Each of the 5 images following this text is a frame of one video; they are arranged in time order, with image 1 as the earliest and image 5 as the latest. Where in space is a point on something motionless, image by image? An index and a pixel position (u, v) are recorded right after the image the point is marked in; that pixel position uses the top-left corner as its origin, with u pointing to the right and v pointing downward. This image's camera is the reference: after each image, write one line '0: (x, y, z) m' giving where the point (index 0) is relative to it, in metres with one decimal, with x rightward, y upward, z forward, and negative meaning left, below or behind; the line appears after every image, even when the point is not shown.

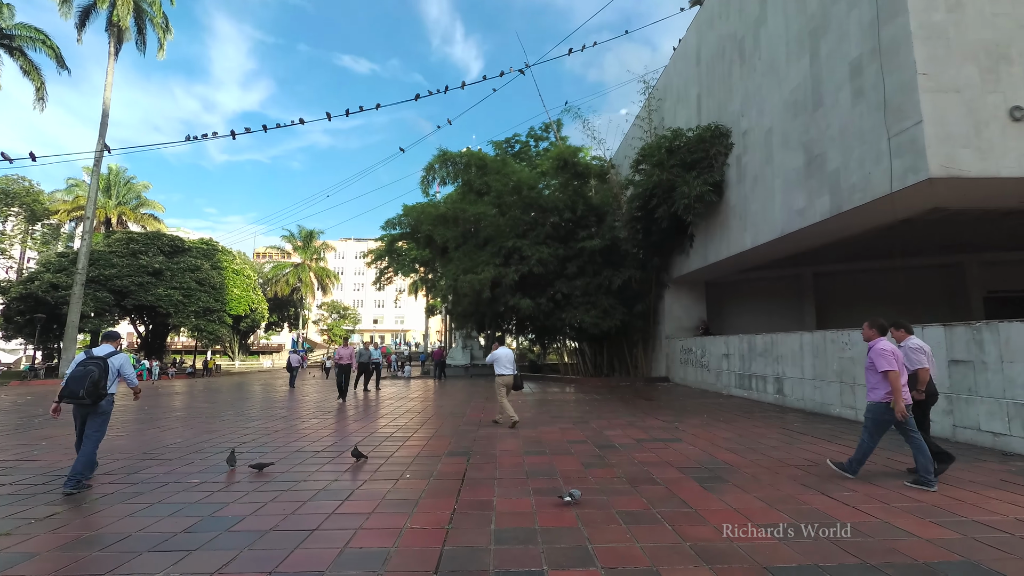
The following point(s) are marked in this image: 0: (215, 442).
0: (-4.2, -2.2, +6.5) m
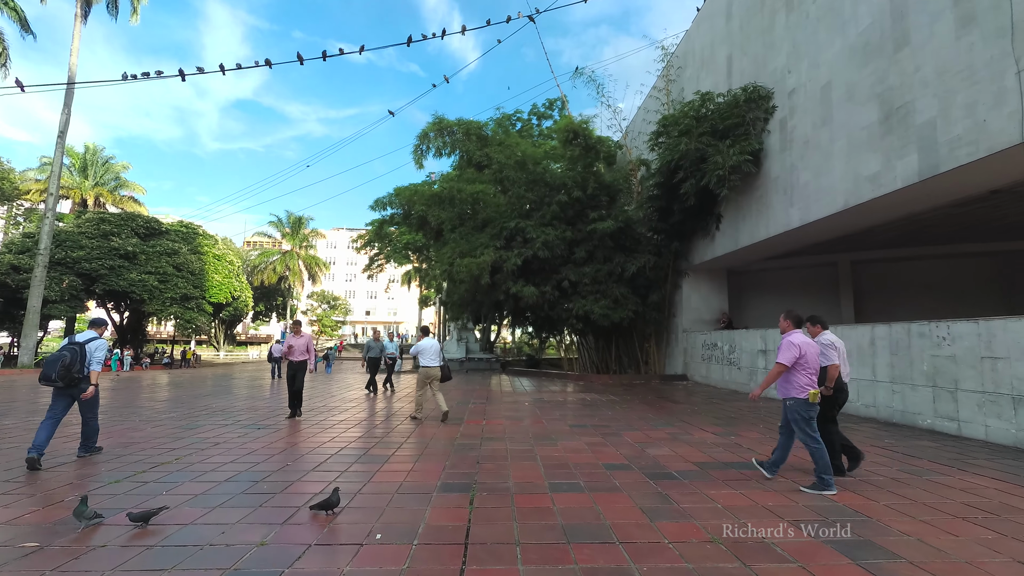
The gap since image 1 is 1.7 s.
0: (-4.0, -1.8, +4.8) m
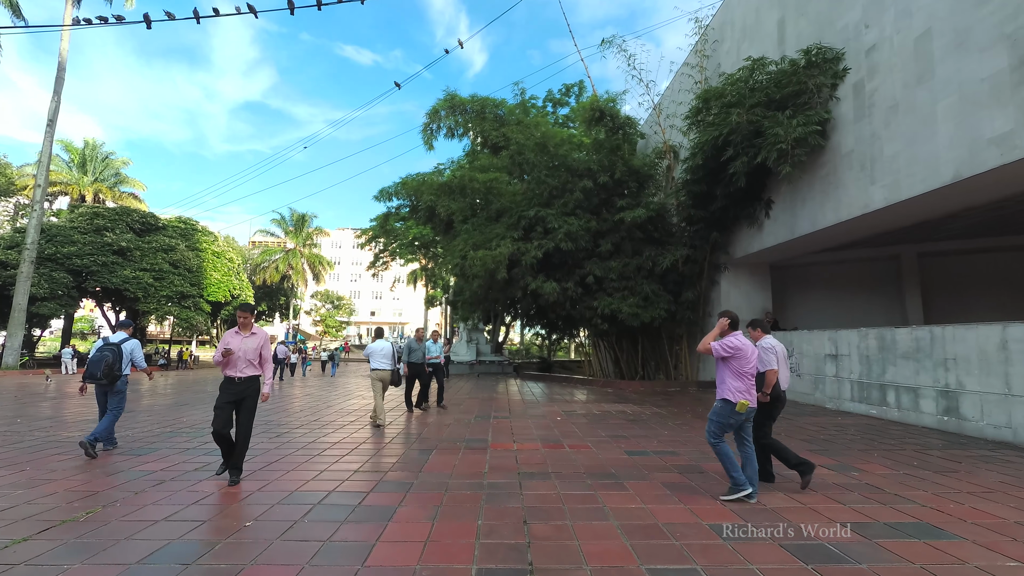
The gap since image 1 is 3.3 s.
0: (-3.6, -1.6, +3.4) m
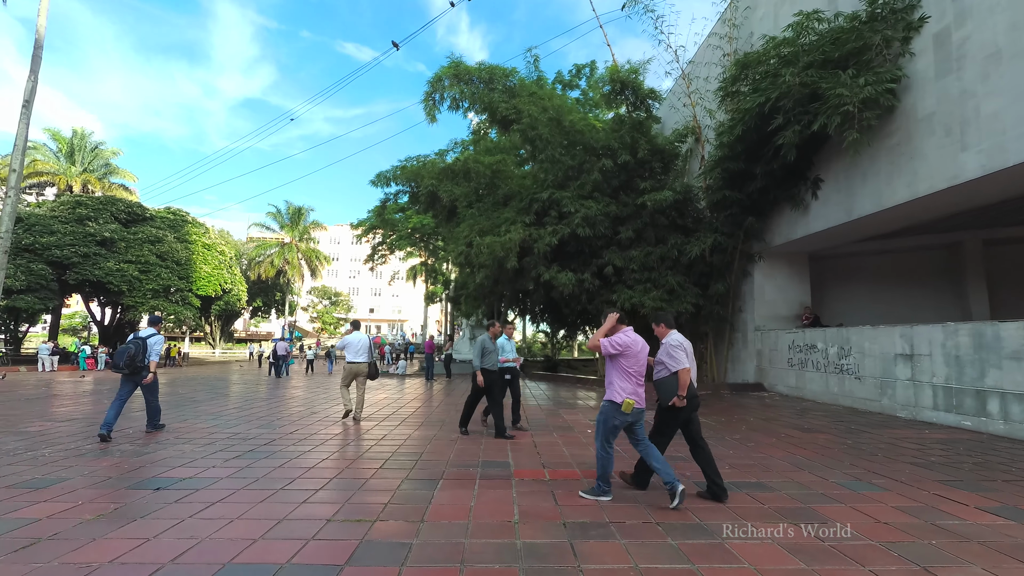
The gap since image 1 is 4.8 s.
0: (-3.3, -1.4, +2.0) m
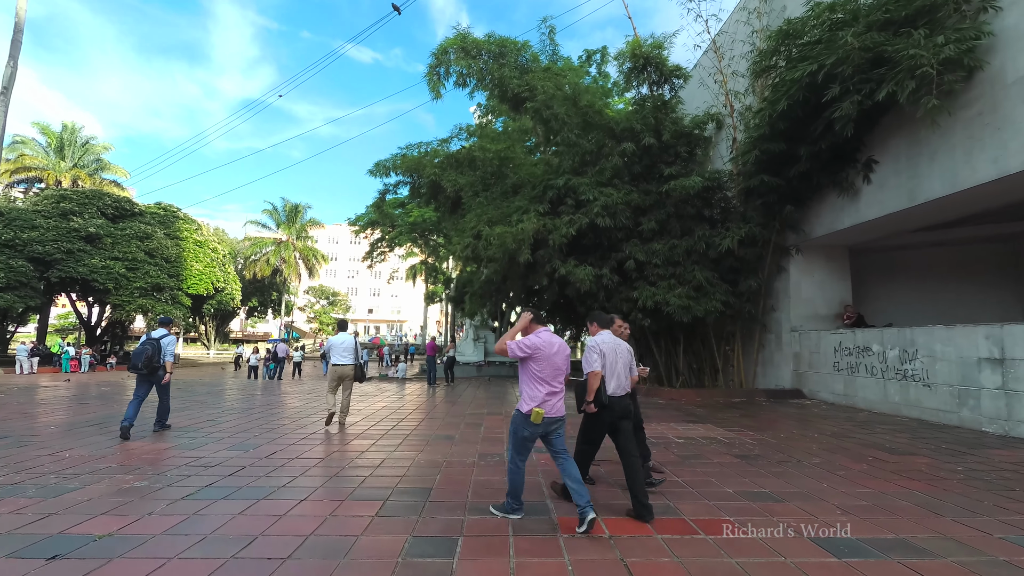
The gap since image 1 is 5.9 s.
0: (-3.0, -1.3, +0.9) m
